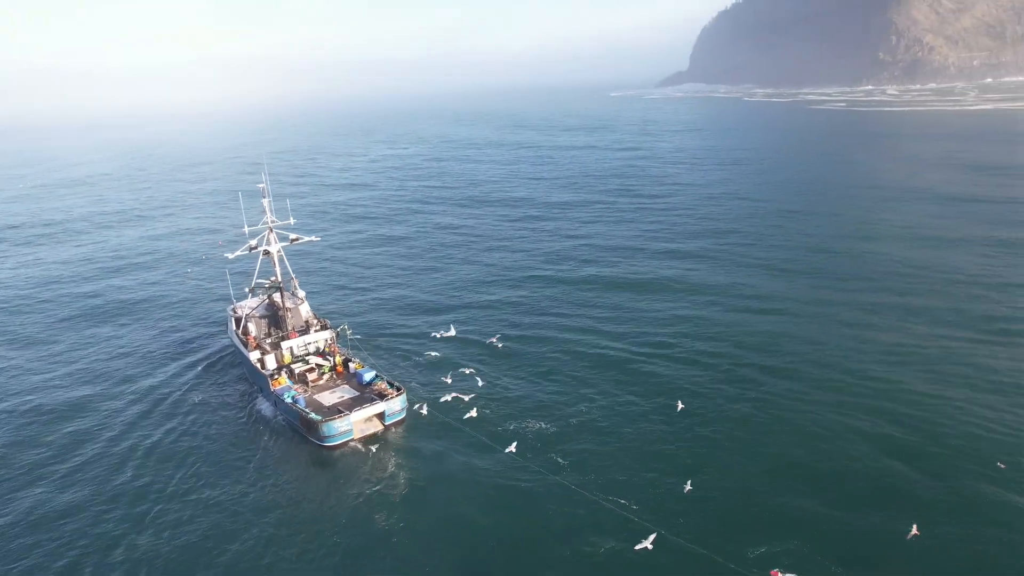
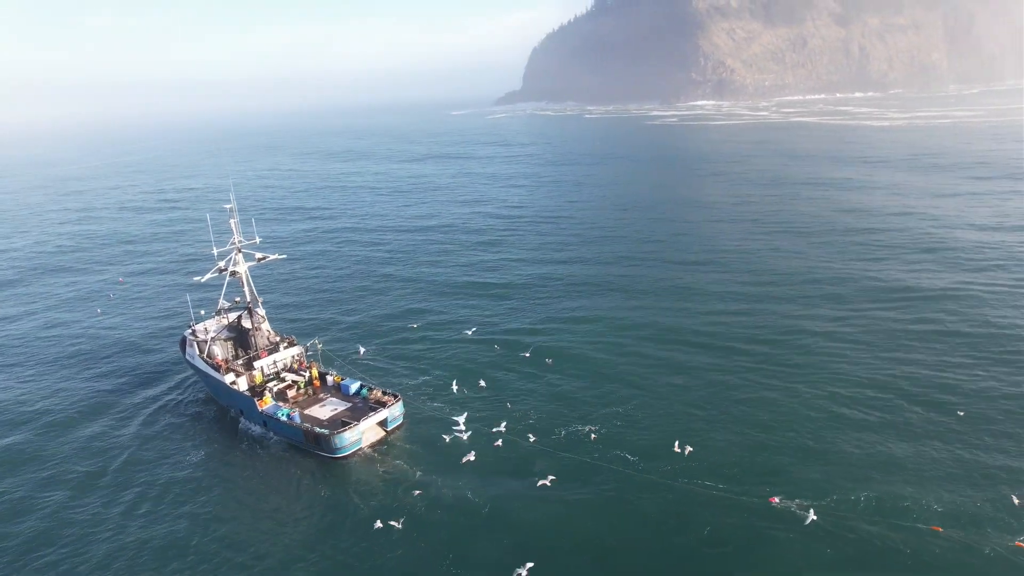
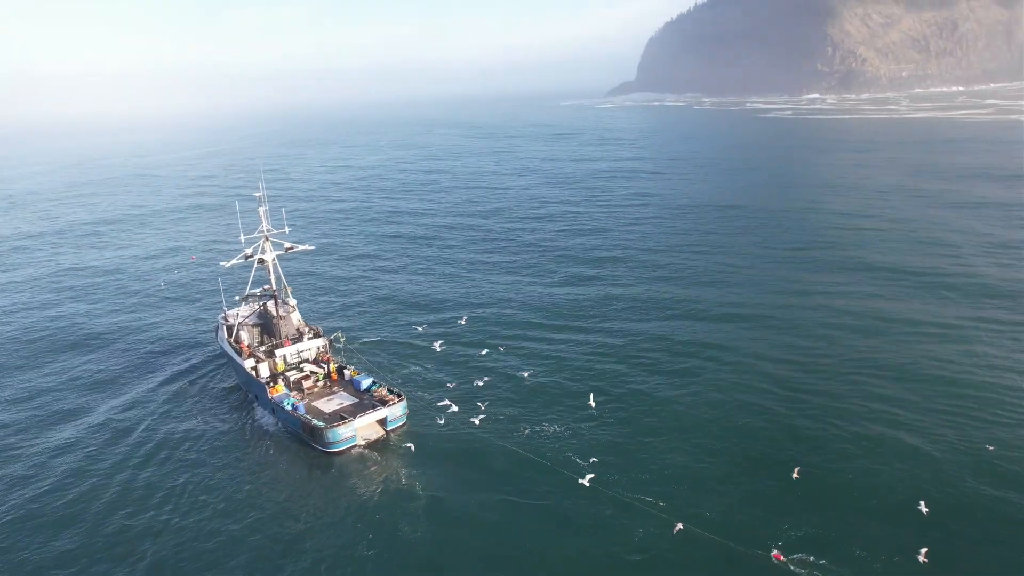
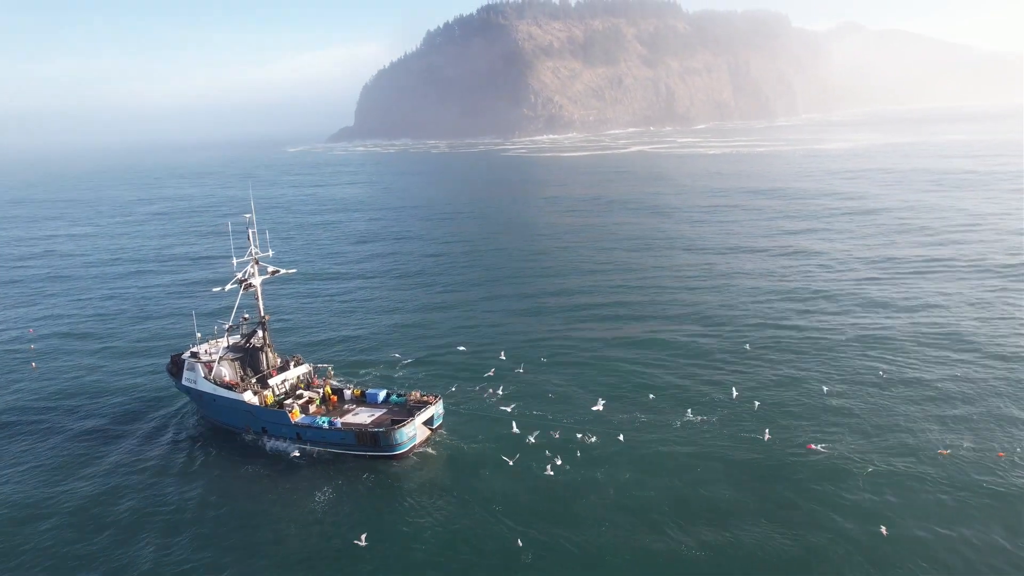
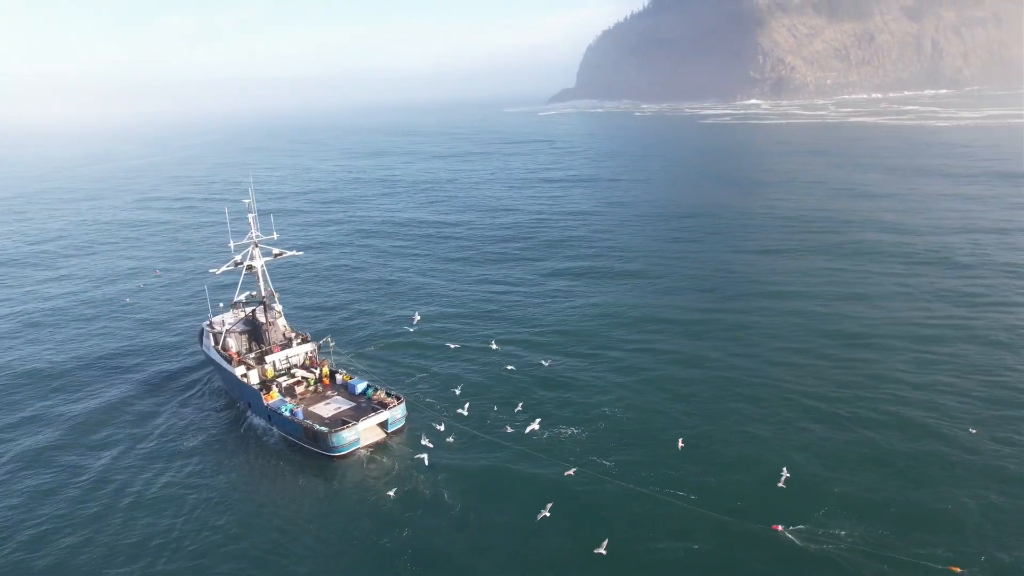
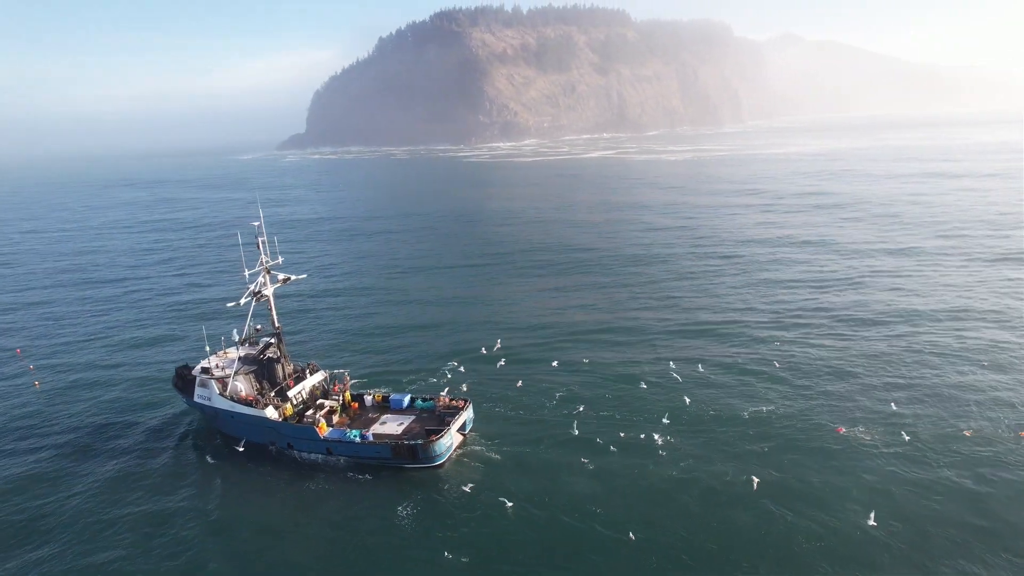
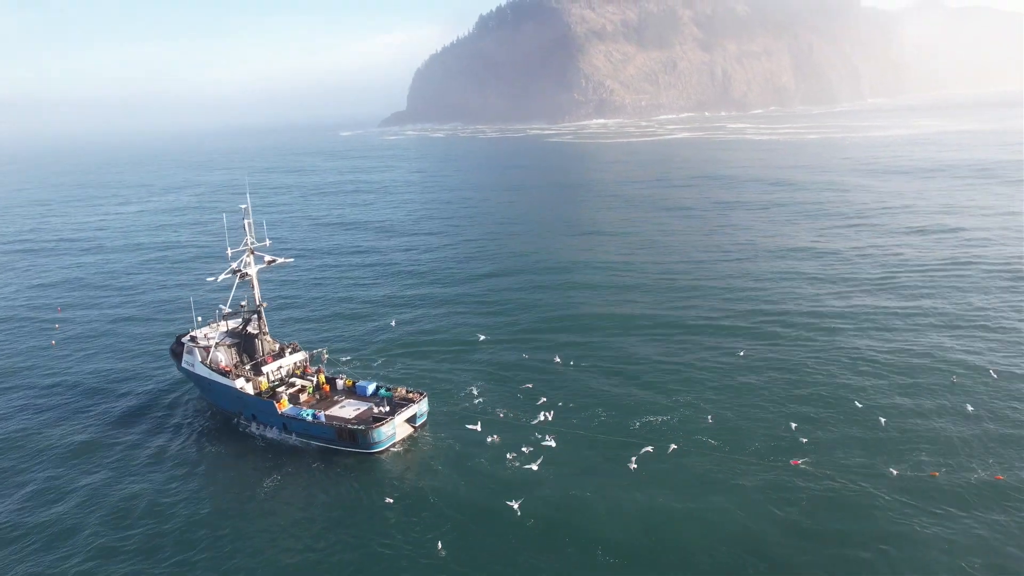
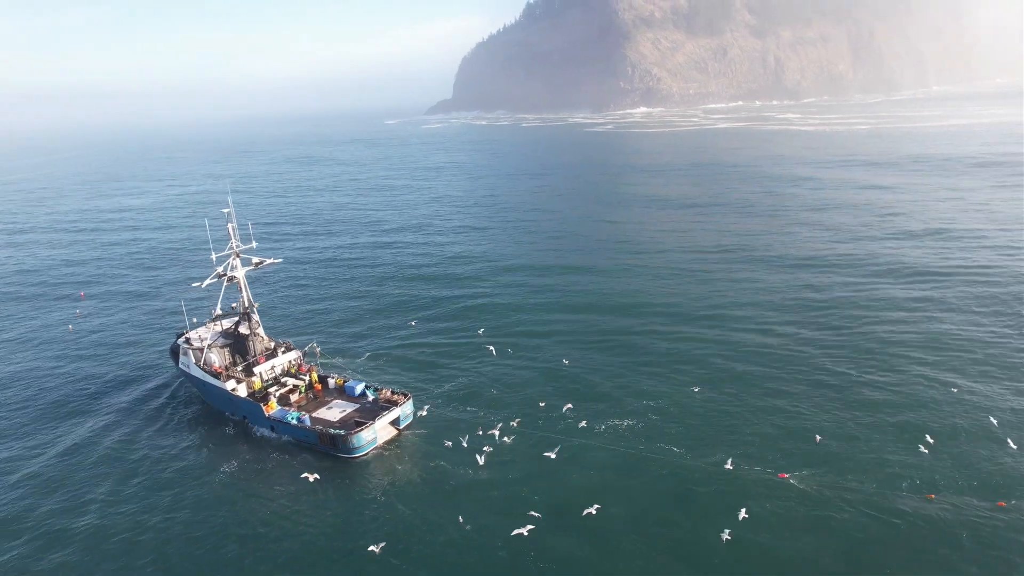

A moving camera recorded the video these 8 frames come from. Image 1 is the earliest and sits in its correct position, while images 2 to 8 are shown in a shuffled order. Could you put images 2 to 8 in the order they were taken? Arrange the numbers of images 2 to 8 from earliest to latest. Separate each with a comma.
3, 5, 2, 8, 7, 4, 6
